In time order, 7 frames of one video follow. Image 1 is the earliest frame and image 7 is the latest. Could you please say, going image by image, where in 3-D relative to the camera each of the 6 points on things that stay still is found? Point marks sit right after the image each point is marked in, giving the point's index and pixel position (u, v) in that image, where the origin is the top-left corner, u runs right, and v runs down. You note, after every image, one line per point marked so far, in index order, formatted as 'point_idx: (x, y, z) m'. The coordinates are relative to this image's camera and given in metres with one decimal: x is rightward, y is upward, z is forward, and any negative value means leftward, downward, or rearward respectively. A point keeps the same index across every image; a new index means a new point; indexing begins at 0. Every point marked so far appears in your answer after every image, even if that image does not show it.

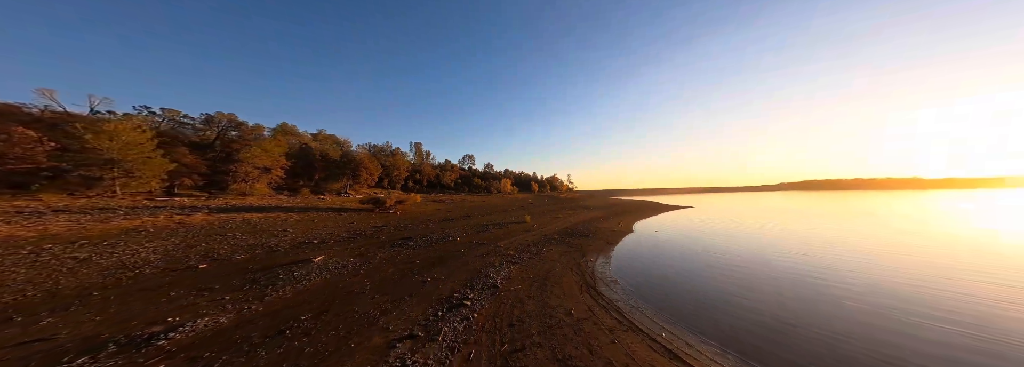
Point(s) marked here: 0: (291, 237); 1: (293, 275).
0: (-13.8, -3.5, +14.6) m
1: (-9.9, -4.2, +10.6) m
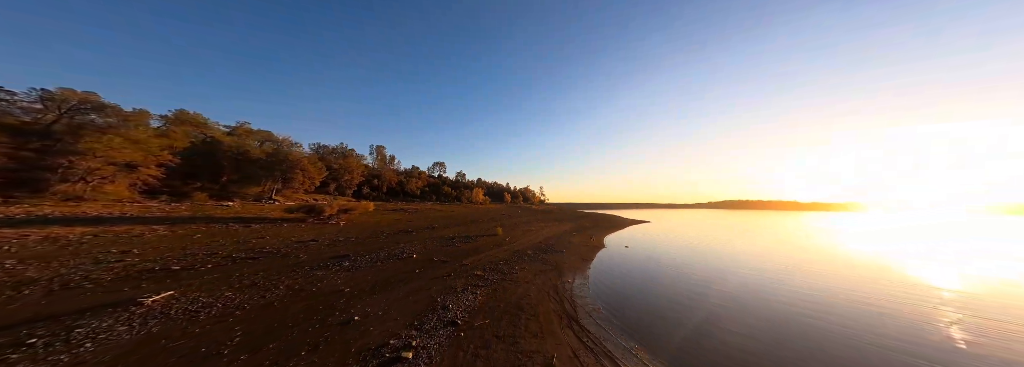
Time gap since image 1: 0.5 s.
0: (-15.4, -3.2, +9.5) m
1: (-11.0, -3.9, +5.9) m
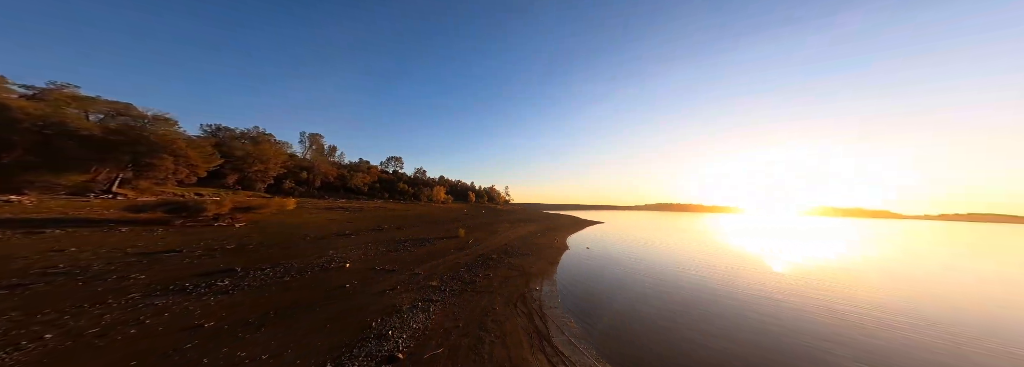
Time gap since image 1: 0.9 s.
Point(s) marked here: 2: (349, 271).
0: (-16.3, -2.4, +4.2) m
1: (-11.5, -3.1, +1.2) m
2: (-10.0, -5.5, +14.2) m
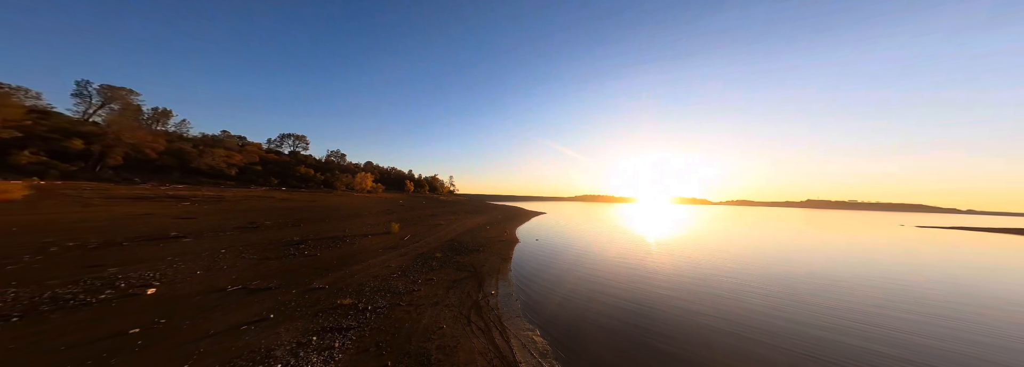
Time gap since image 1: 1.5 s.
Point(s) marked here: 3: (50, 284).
0: (-15.1, -1.2, -3.9) m
1: (-9.7, -2.1, -5.5) m
2: (-11.6, -4.1, +7.5) m
3: (-14.4, -3.2, +7.3) m
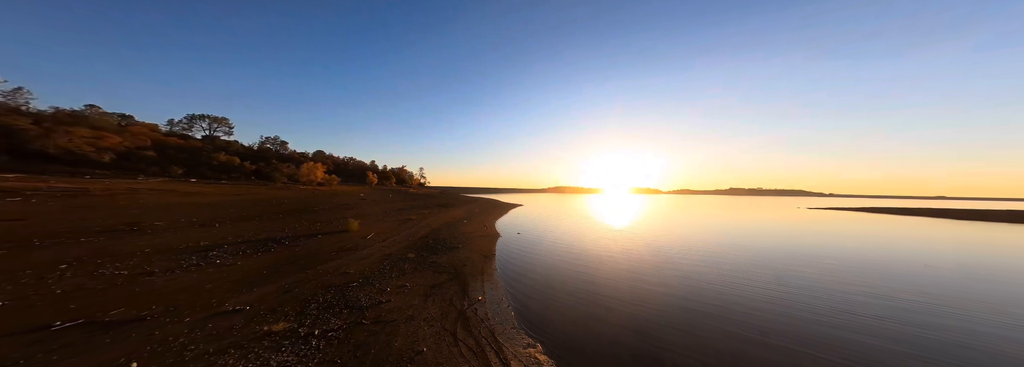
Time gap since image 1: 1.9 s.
0: (-12.7, -1.2, -7.9) m
1: (-7.1, -2.0, -8.7) m
2: (-10.9, -3.6, +3.9) m
3: (-13.6, -2.8, +3.3) m
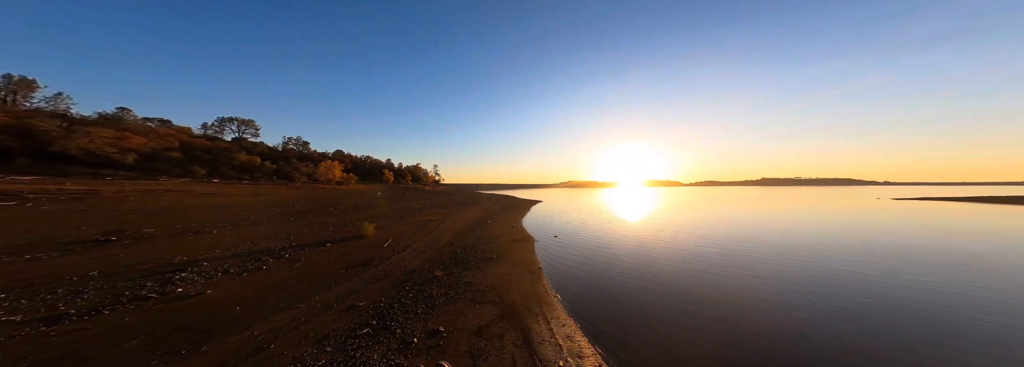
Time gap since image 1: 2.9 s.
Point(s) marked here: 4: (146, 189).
0: (-12.2, -1.4, -9.0) m
1: (-6.7, -2.1, -10.2) m
2: (-9.6, -3.7, +2.7) m
3: (-12.4, -2.9, +2.3) m
4: (-20.6, -0.6, +13.4) m
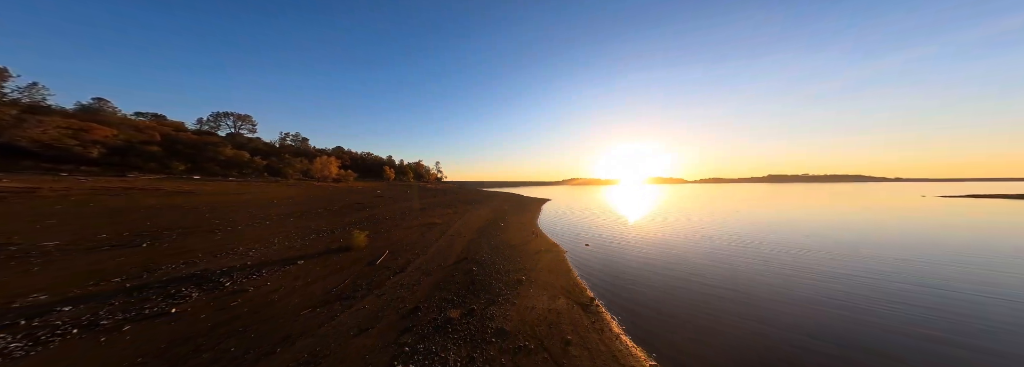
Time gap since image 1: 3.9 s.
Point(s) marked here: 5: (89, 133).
0: (-11.5, -1.4, -10.9) m
1: (-6.0, -2.1, -12.1) m
2: (-8.8, -3.6, +0.8) m
3: (-11.6, -2.8, +0.4) m
4: (-19.7, -0.4, +11.6) m
5: (-25.1, +3.0, +14.0) m
